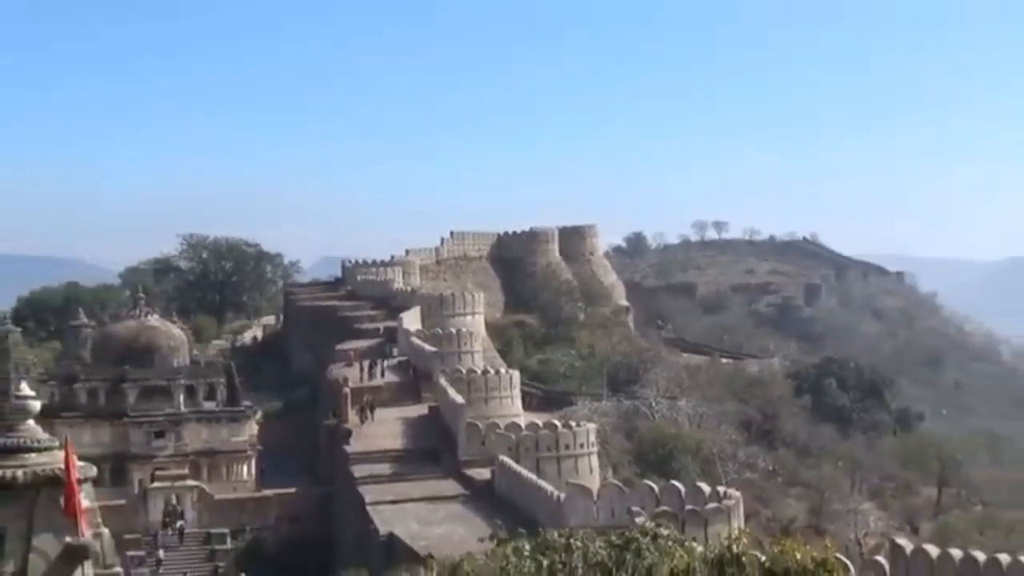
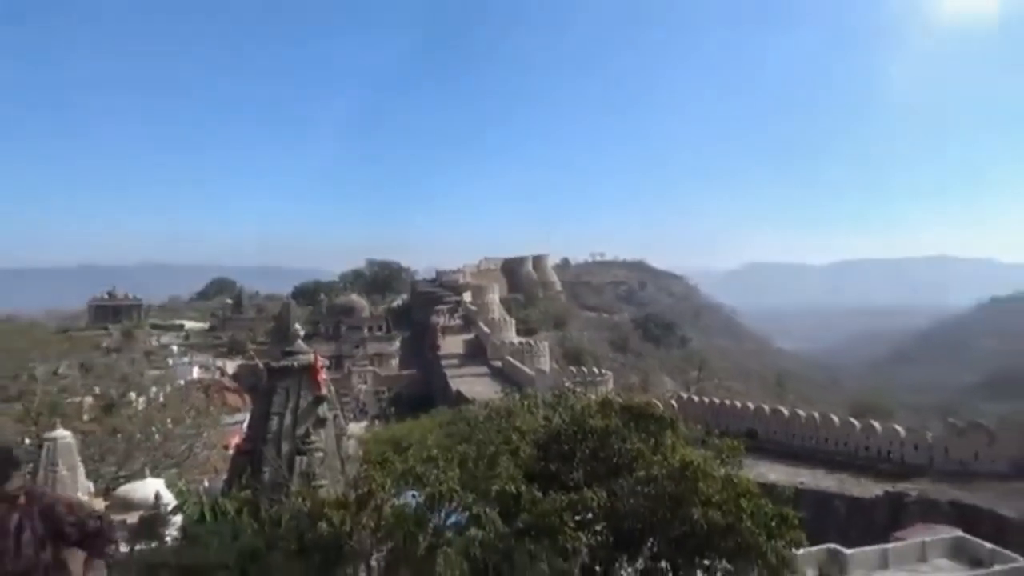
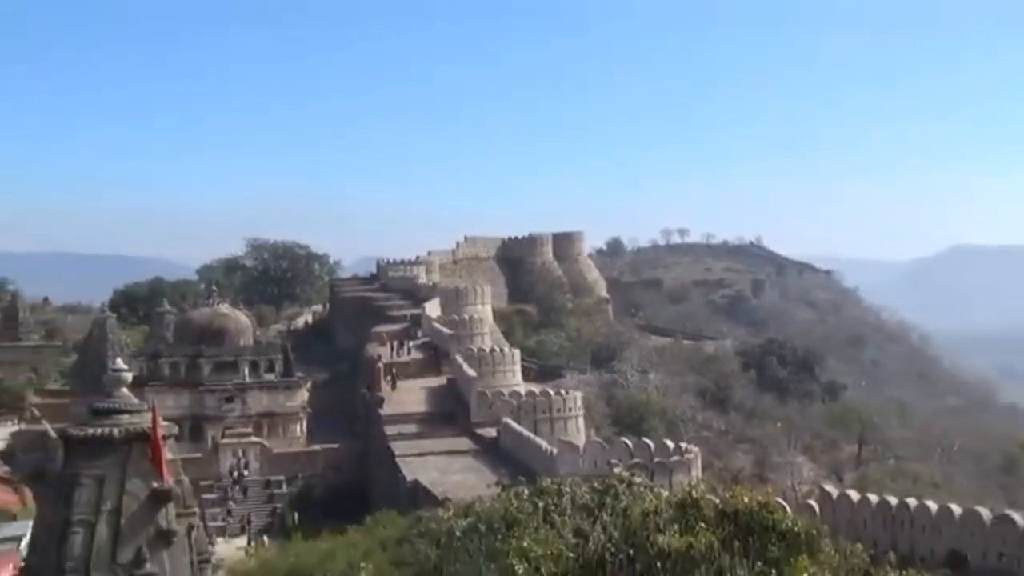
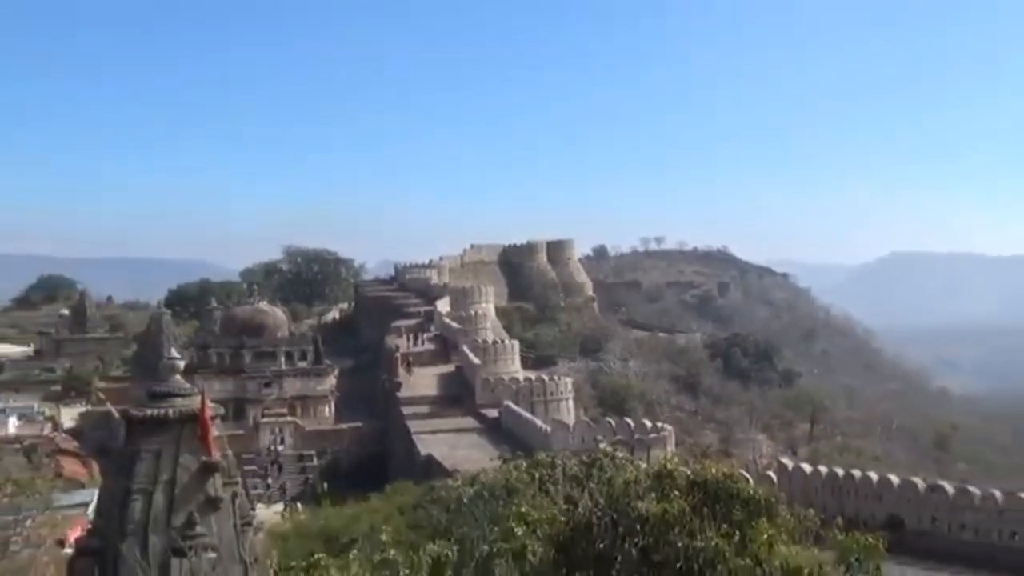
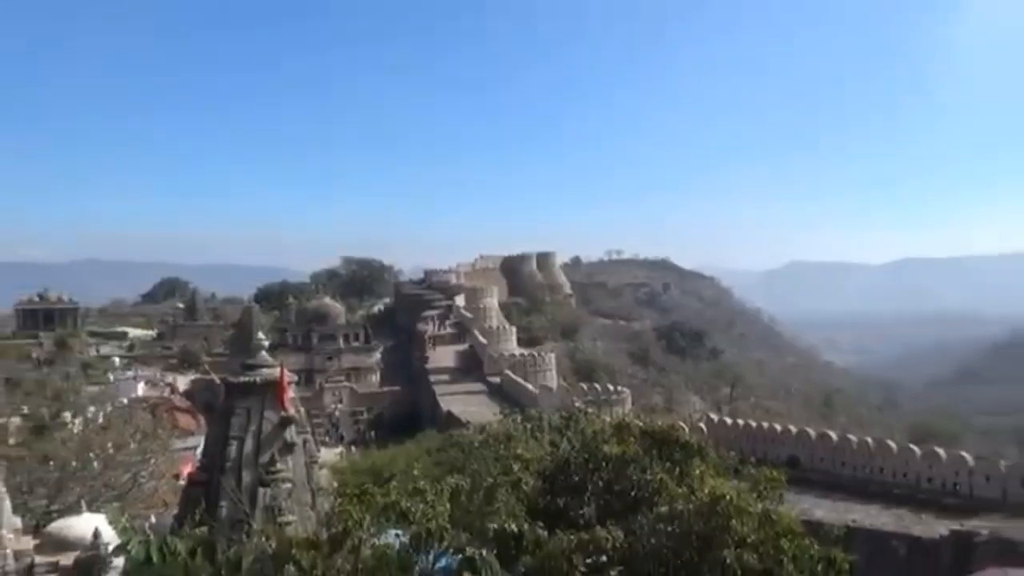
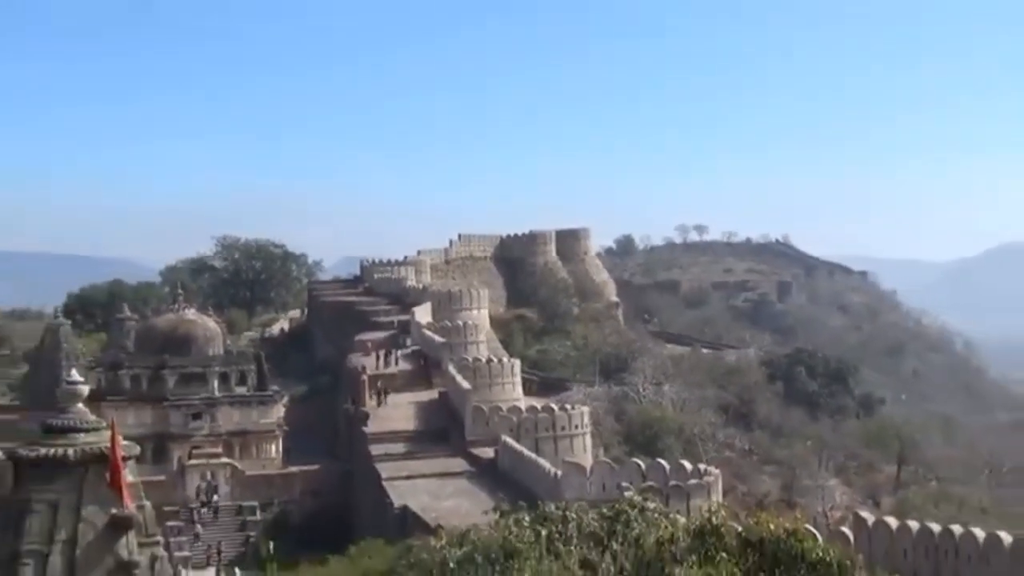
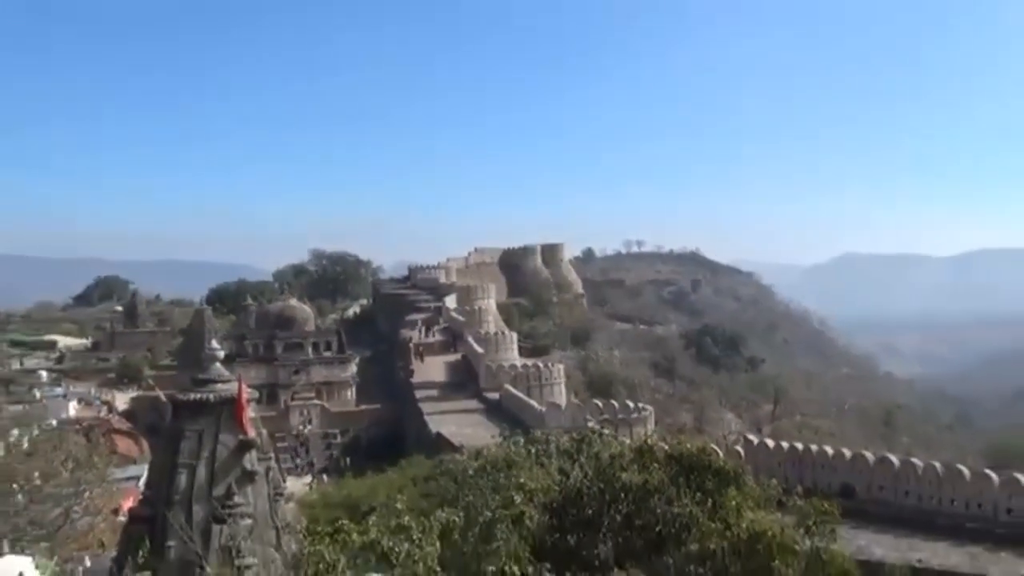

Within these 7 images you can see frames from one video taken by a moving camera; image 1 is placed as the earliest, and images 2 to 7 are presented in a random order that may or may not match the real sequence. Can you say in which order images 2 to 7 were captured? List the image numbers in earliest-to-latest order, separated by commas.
6, 3, 4, 7, 5, 2
